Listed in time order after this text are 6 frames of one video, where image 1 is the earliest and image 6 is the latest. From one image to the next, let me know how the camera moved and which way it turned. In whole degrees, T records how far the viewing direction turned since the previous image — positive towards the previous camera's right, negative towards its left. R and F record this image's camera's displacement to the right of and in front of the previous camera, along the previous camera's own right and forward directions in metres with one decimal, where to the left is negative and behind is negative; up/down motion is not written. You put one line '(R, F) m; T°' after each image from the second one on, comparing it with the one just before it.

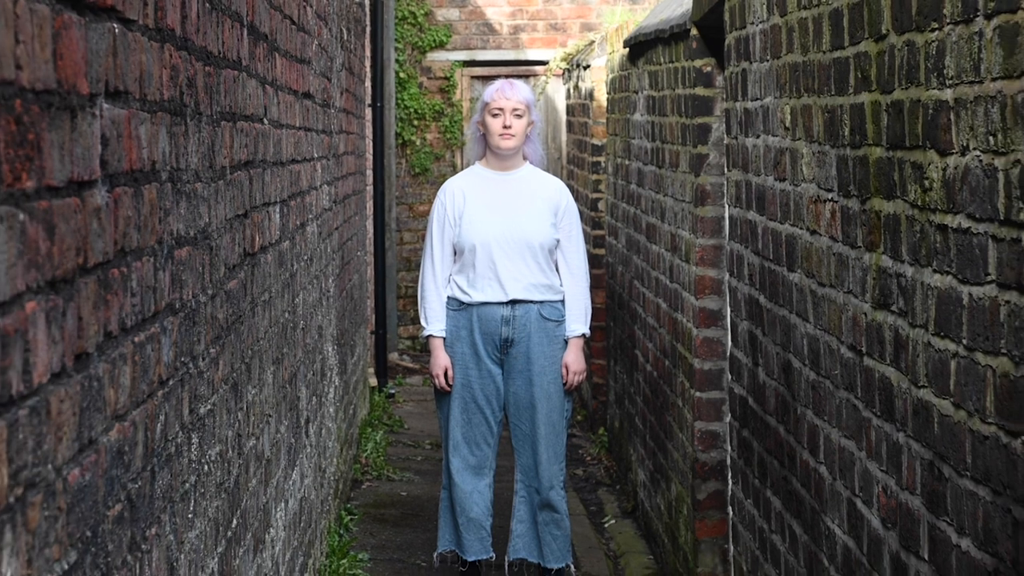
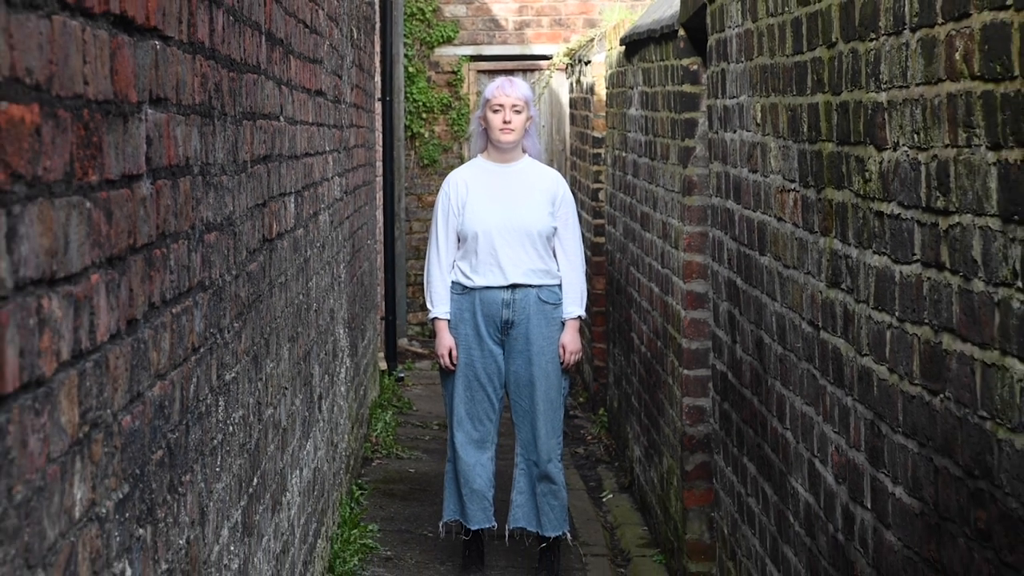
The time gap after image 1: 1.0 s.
(0.0, -0.3) m; 0°
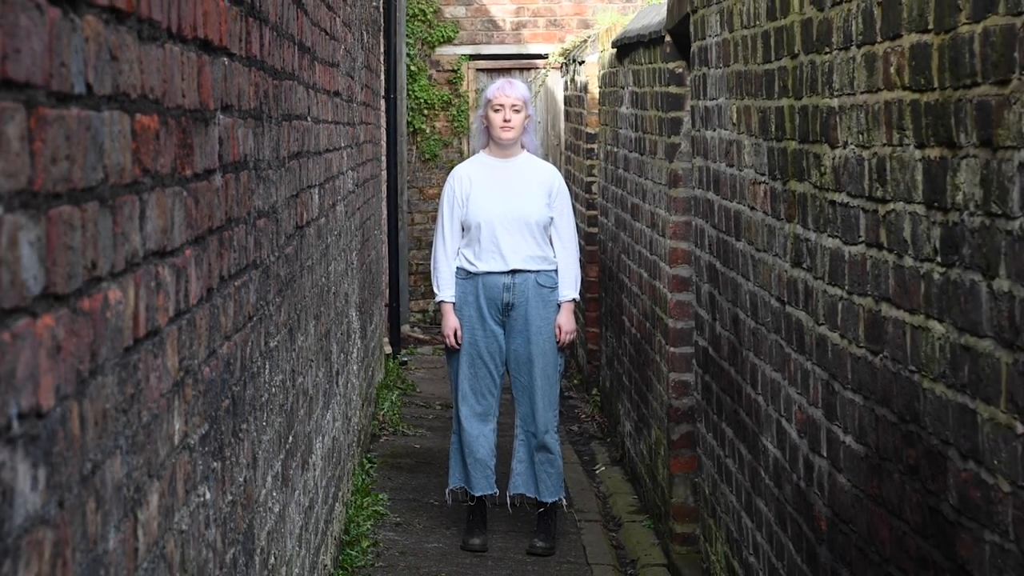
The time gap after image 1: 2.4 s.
(0.0, -0.5) m; 0°
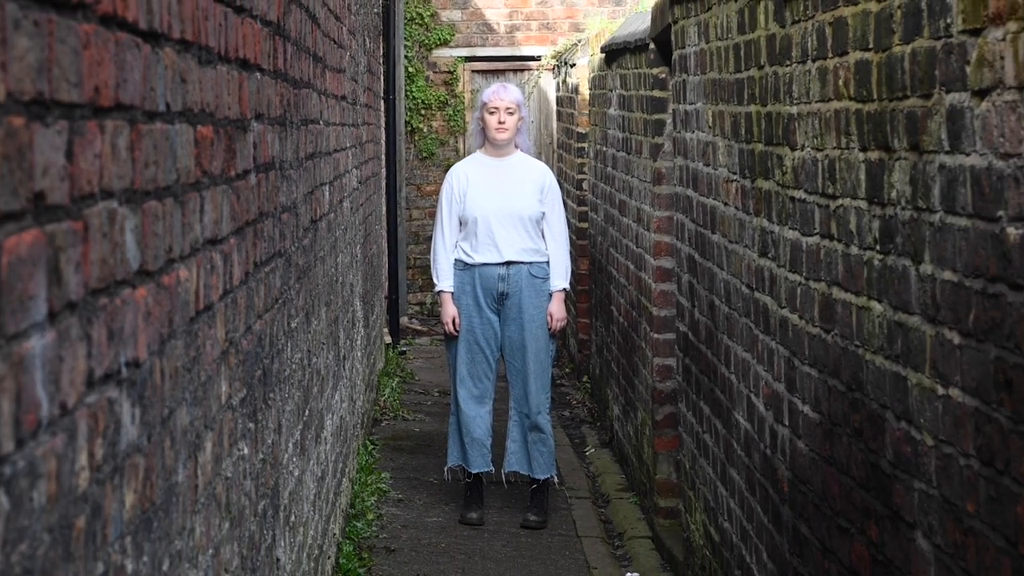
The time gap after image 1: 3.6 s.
(0.0, -0.4) m; 0°
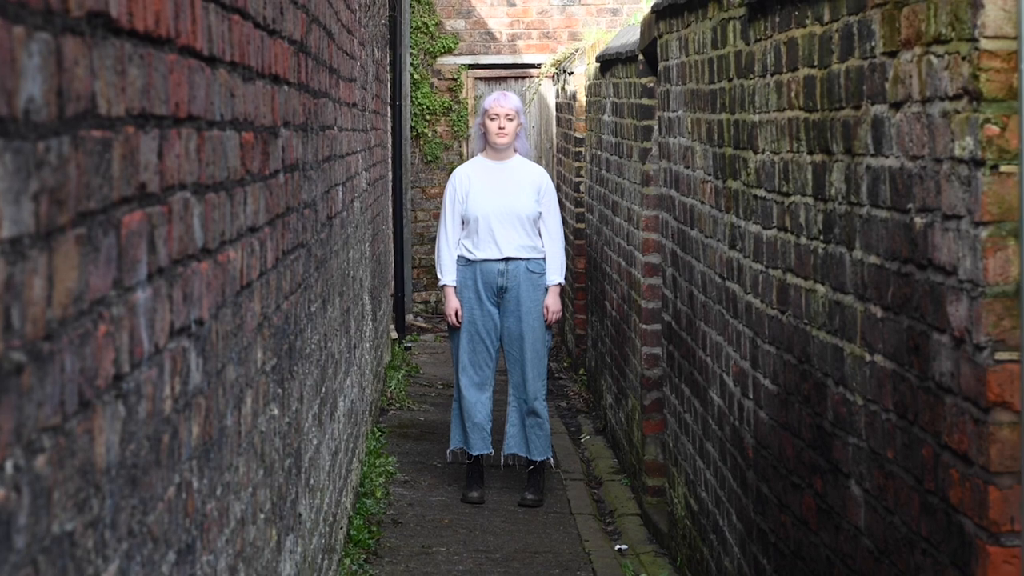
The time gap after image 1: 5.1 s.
(0.0, -0.5) m; 0°
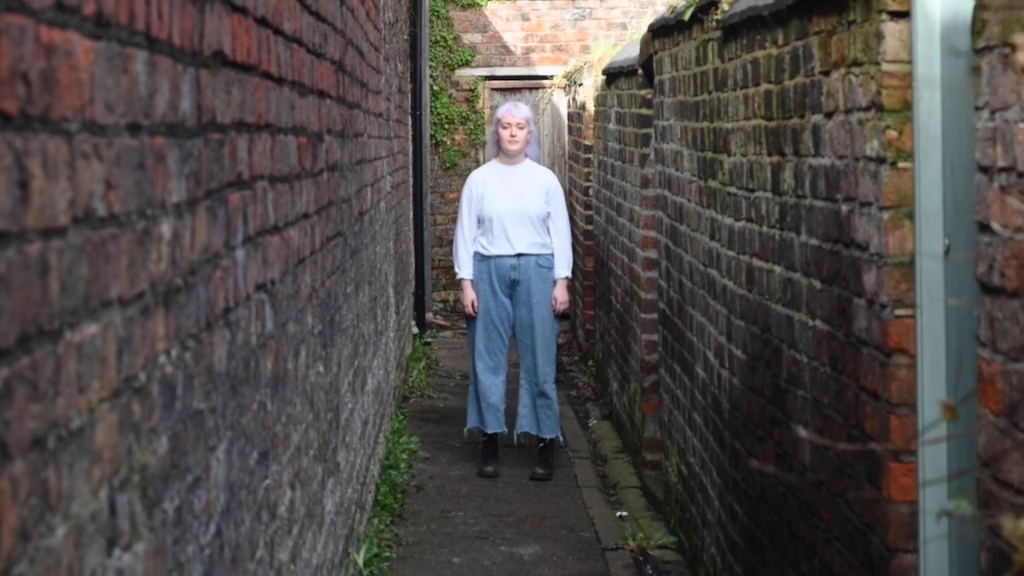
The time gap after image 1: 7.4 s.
(0.0, -0.7) m; 0°
